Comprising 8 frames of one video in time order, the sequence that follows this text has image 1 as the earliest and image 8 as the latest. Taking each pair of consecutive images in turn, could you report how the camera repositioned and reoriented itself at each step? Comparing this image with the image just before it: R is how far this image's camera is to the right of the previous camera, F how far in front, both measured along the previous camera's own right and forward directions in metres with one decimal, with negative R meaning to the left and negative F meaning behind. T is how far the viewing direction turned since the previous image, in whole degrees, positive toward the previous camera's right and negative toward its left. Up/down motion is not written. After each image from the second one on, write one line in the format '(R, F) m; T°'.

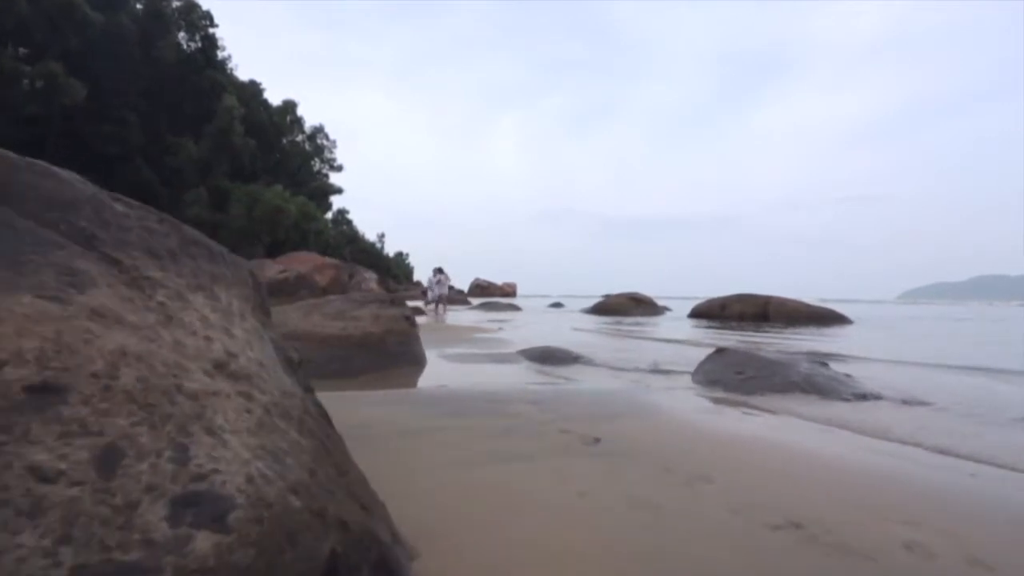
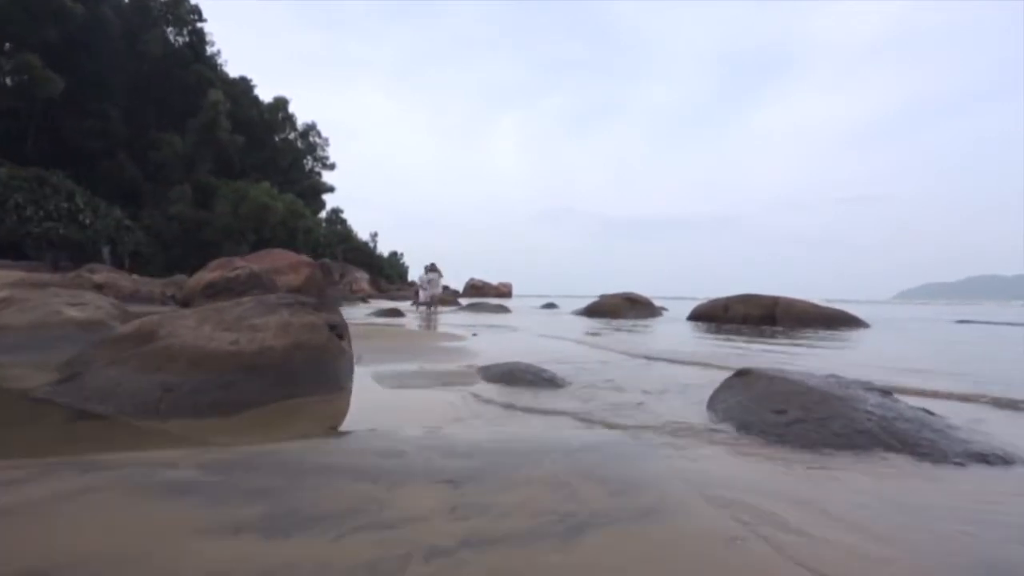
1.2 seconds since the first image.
(+0.3, +1.5) m; 0°
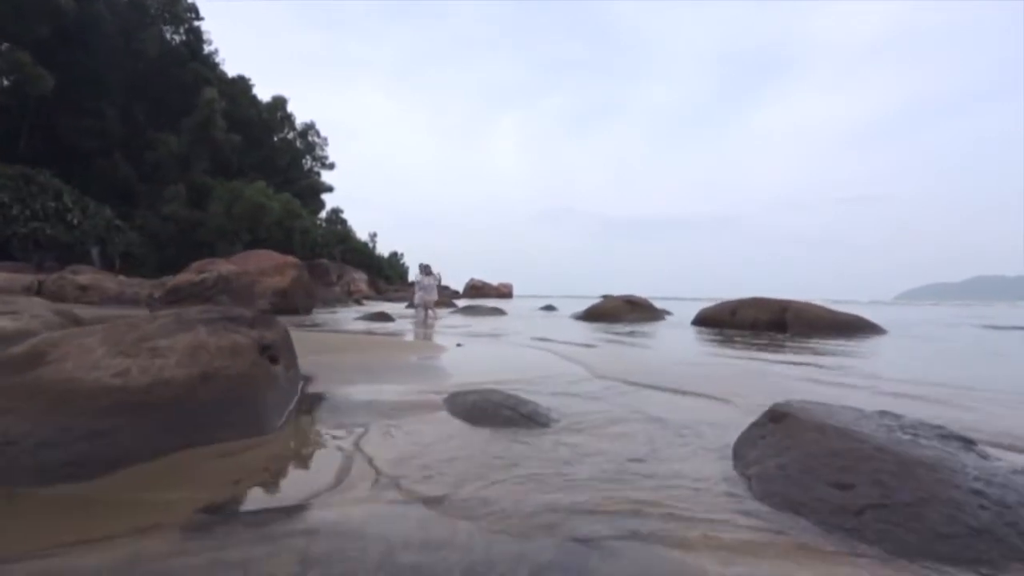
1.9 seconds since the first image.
(+0.2, +0.9) m; 0°
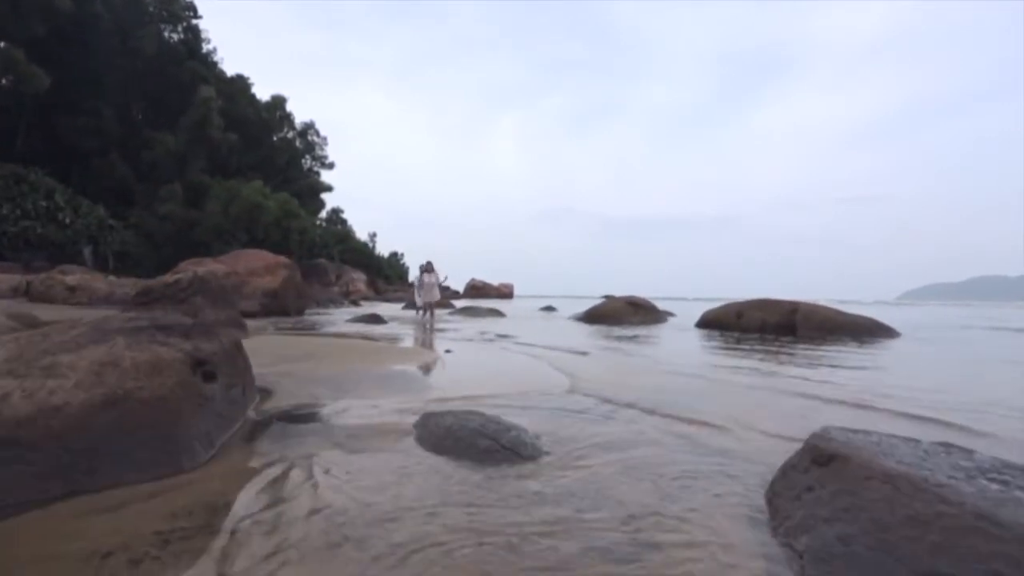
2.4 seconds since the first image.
(+0.1, +0.7) m; 0°
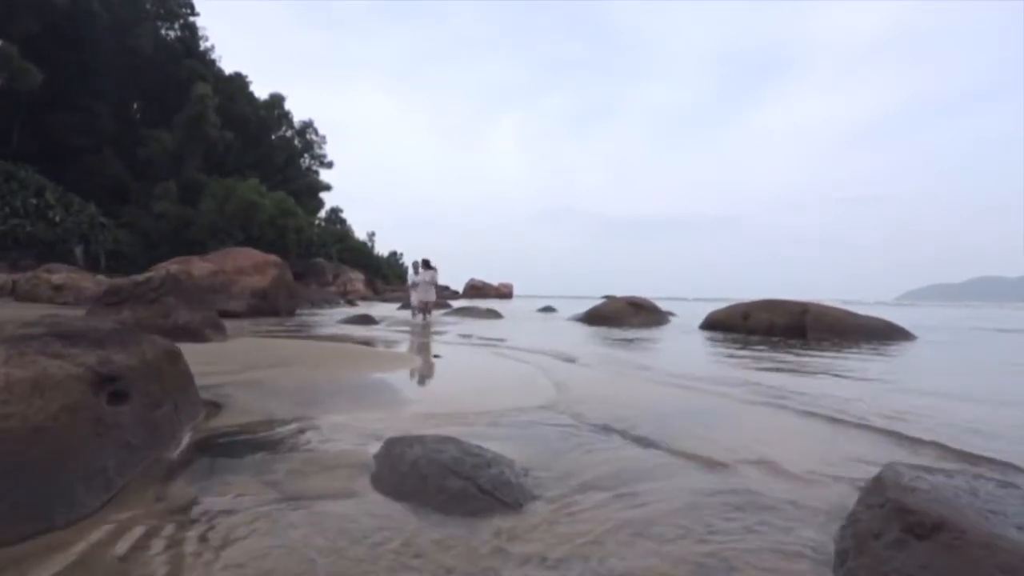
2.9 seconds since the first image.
(+0.1, +0.7) m; 0°
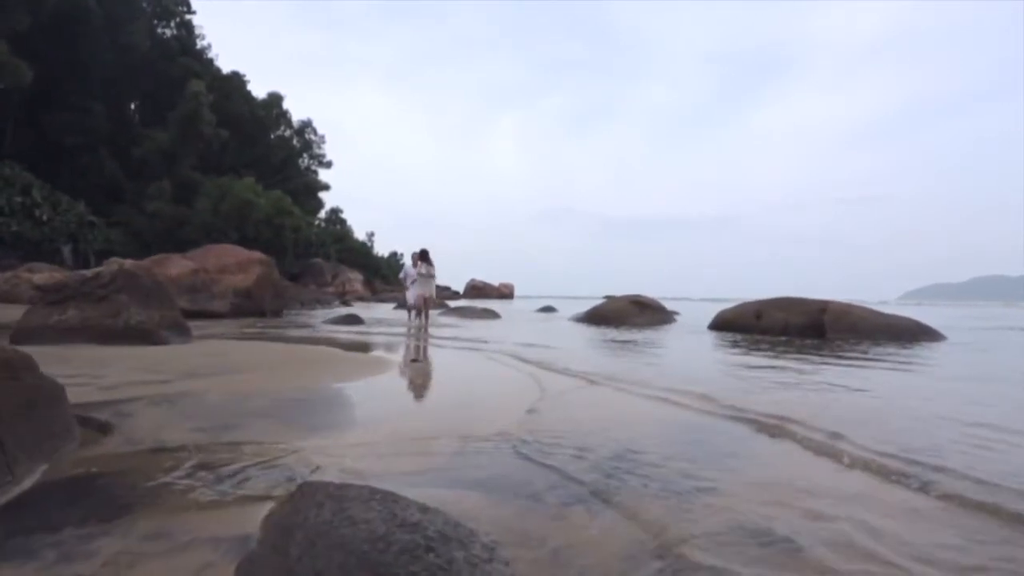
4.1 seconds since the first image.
(+0.1, +1.0) m; 0°
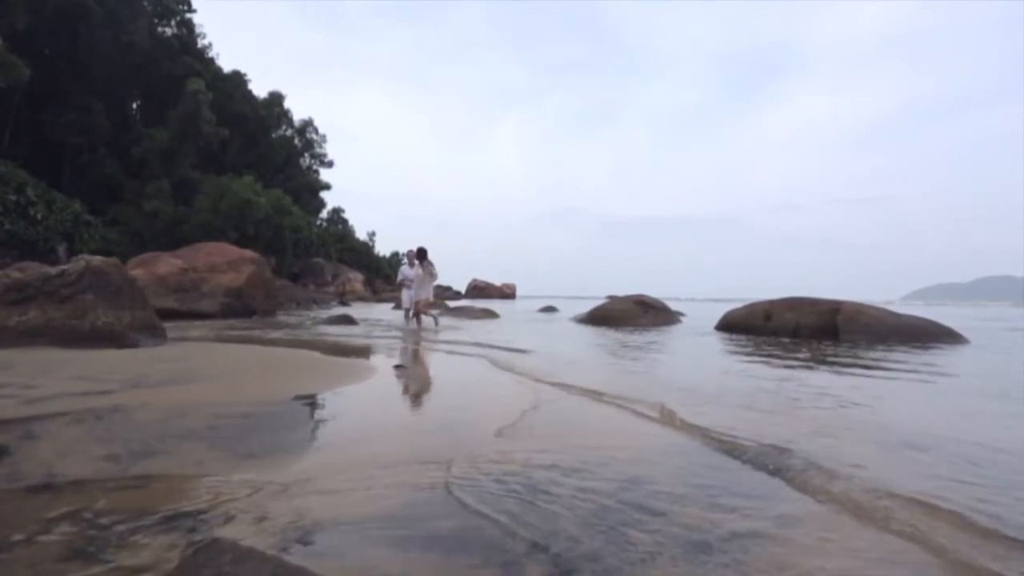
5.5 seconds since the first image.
(+0.1, +0.6) m; 0°
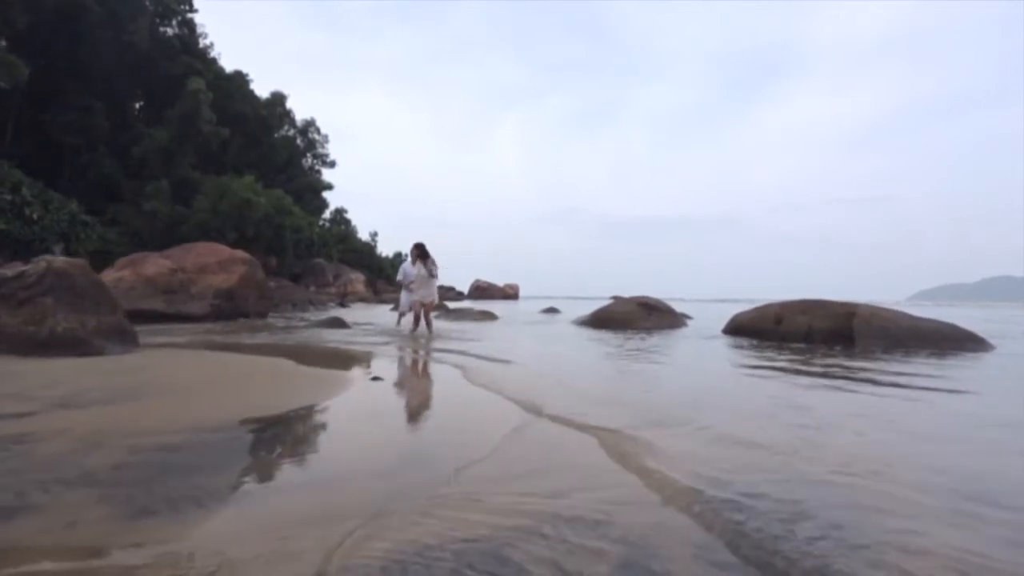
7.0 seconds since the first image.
(+0.1, +0.6) m; 0°
